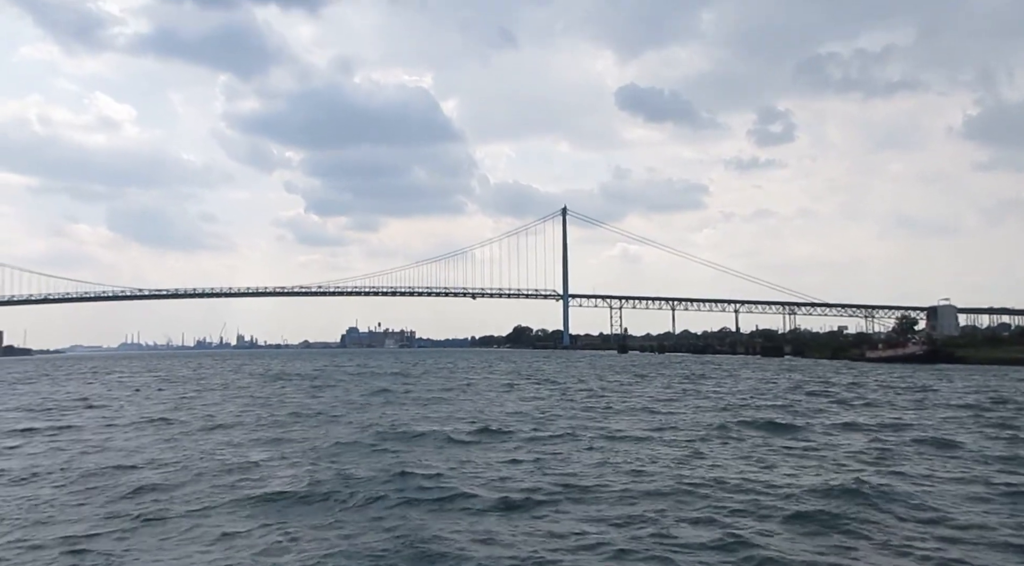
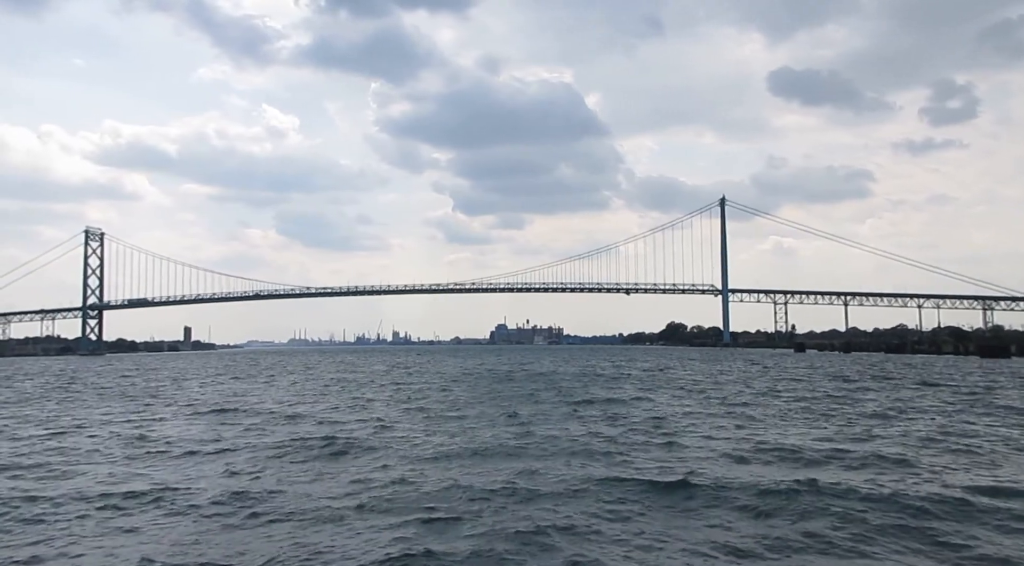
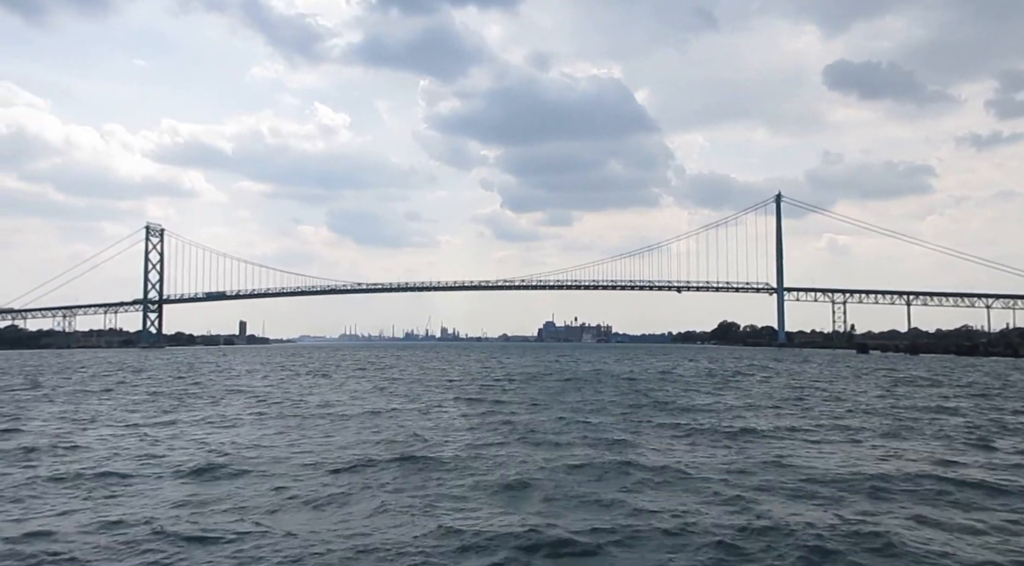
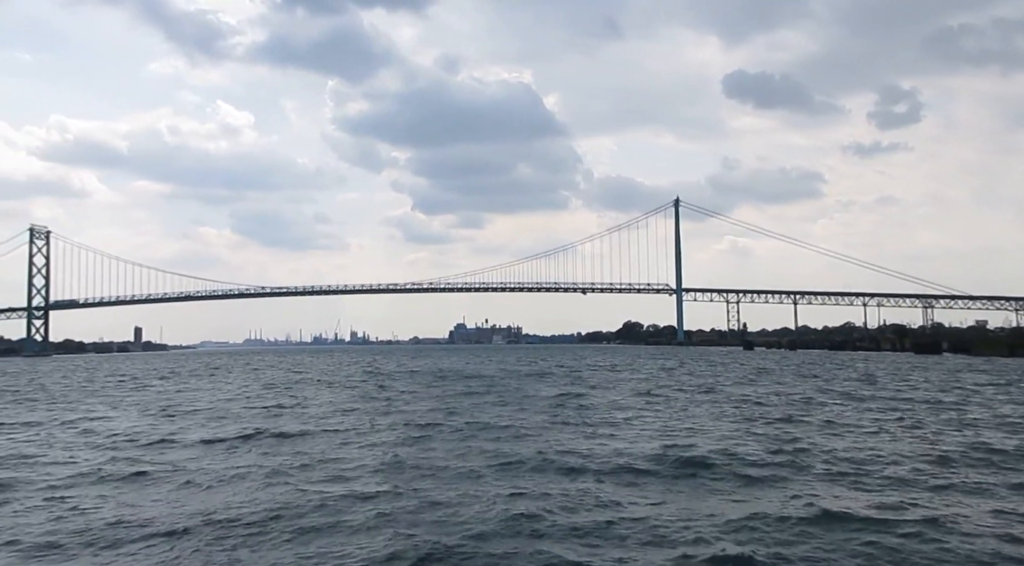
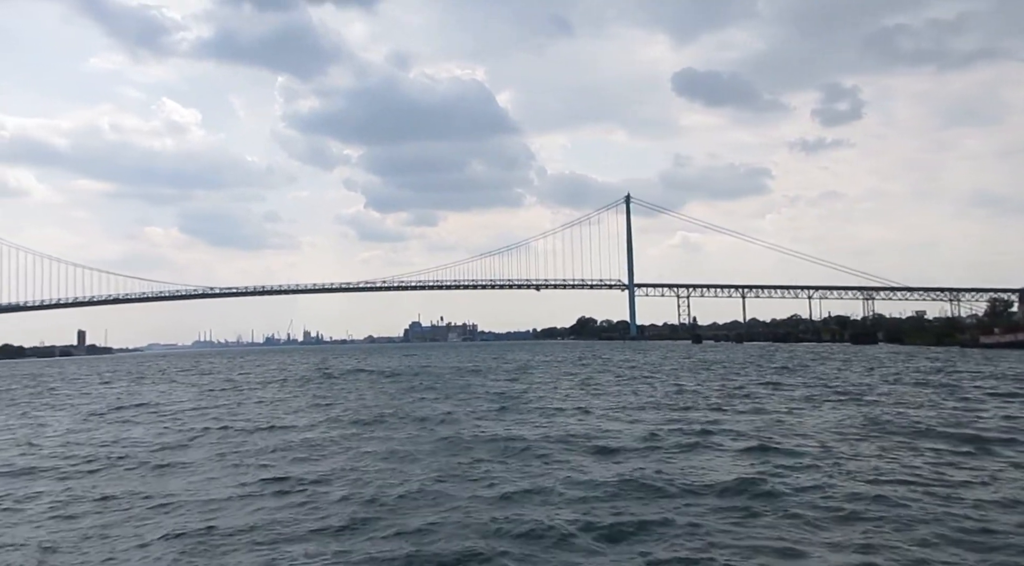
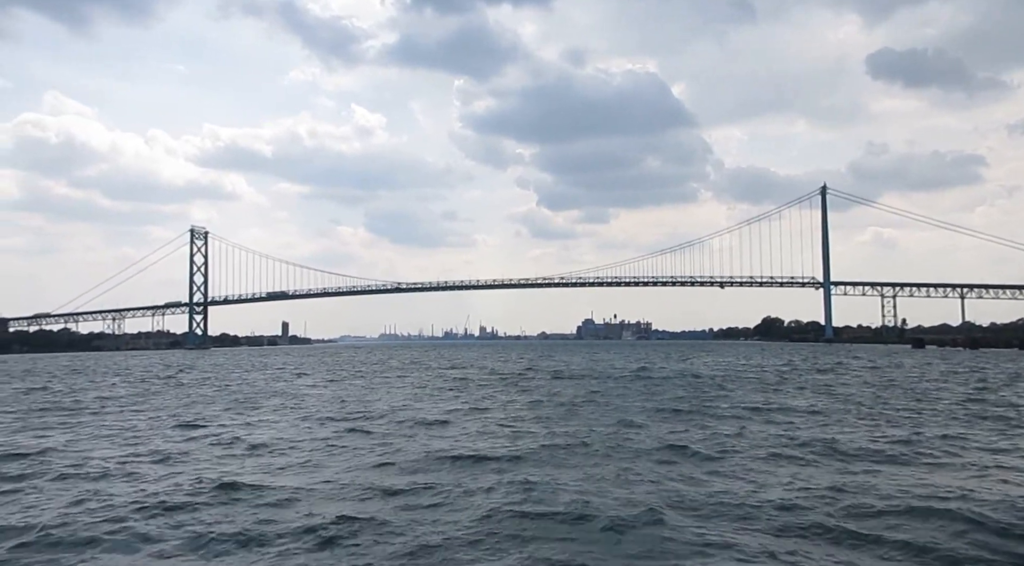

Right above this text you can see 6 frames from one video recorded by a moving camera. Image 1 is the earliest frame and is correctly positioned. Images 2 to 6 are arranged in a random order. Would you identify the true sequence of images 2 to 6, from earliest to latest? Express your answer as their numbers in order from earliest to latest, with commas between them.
5, 4, 2, 3, 6
